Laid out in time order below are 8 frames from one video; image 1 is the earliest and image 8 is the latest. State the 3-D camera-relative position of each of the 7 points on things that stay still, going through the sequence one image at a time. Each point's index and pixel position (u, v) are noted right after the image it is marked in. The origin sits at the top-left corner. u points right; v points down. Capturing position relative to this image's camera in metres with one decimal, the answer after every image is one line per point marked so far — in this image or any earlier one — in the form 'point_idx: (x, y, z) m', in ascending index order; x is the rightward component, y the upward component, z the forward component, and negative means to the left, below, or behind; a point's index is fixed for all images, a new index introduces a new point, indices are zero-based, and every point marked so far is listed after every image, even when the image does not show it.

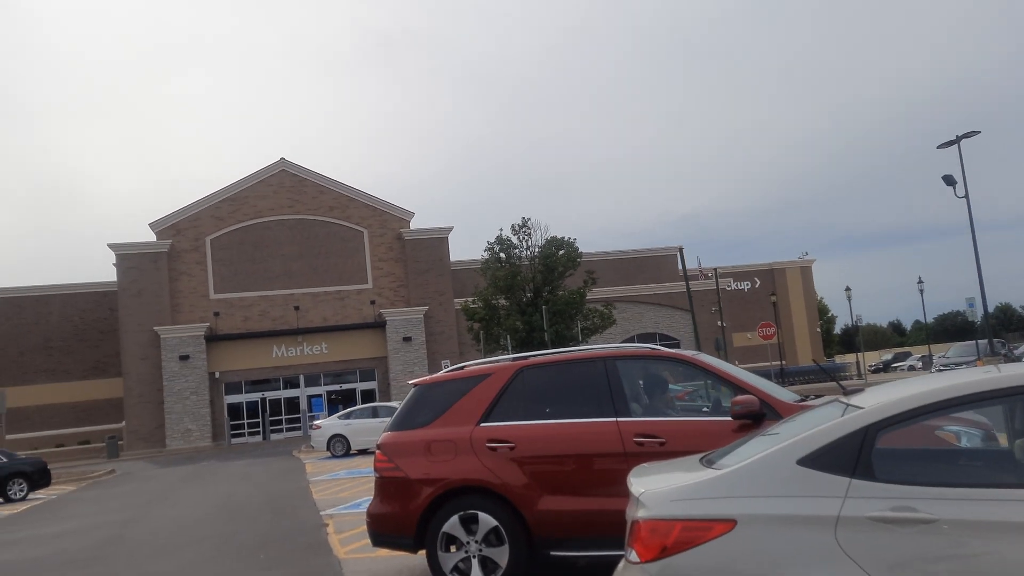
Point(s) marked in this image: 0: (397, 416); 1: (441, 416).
0: (-1.0, -1.1, +7.6) m
1: (-0.6, -1.0, +7.4) m
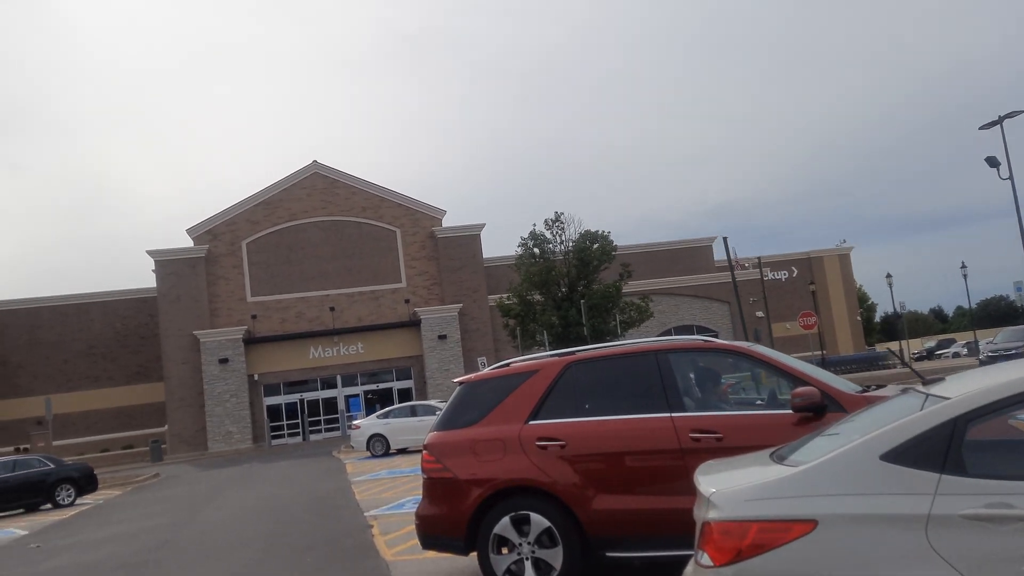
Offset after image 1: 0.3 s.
0: (-0.6, -1.1, +7.5) m
1: (-0.2, -1.0, +7.2) m
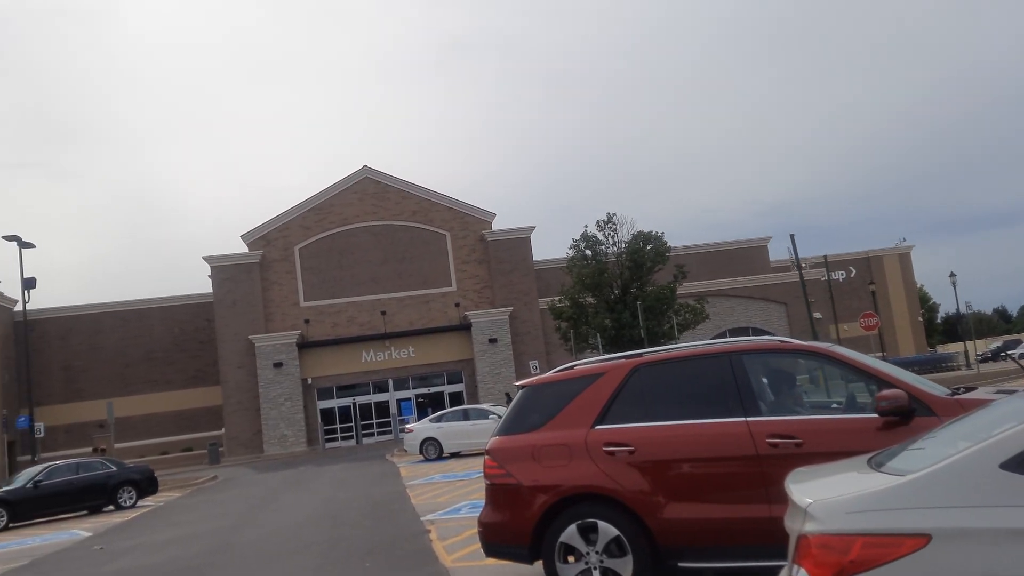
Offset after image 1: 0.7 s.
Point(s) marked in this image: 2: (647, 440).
0: (0.0, -1.1, +7.2) m
1: (+0.3, -1.0, +7.0) m
2: (+1.0, -1.1, +6.6) m
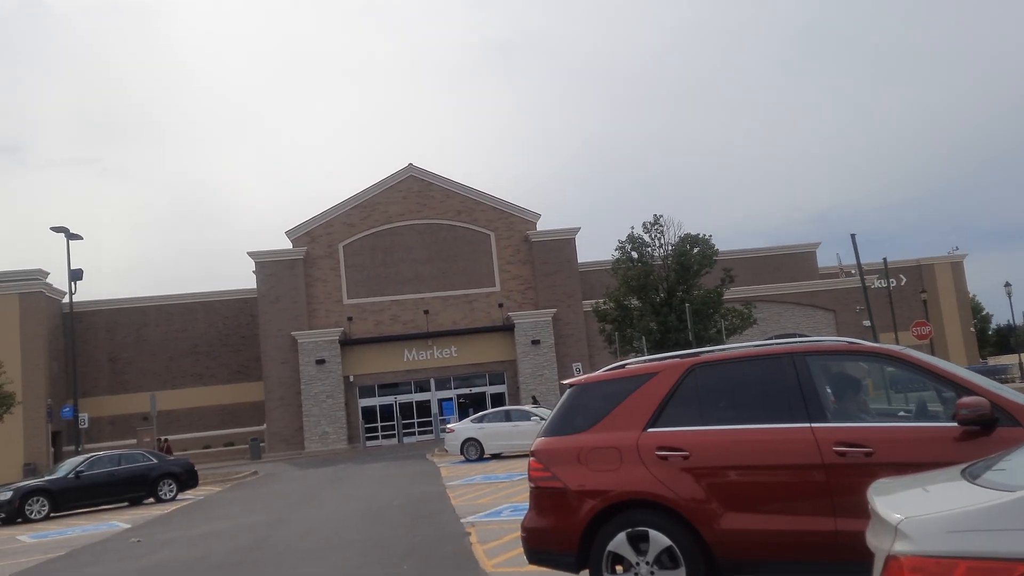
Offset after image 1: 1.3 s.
0: (+0.3, -1.0, +6.9) m
1: (+0.7, -1.0, +6.6) m
2: (+1.3, -1.1, +6.2) m
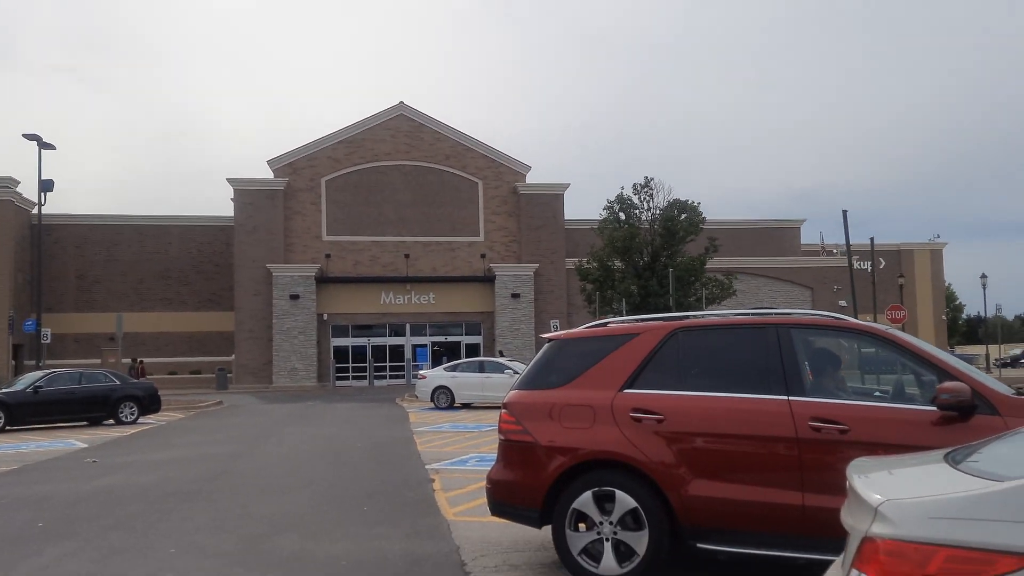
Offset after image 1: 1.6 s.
0: (+0.1, -0.6, +6.8) m
1: (+0.5, -0.6, +6.5) m
2: (+1.1, -0.8, +6.1) m
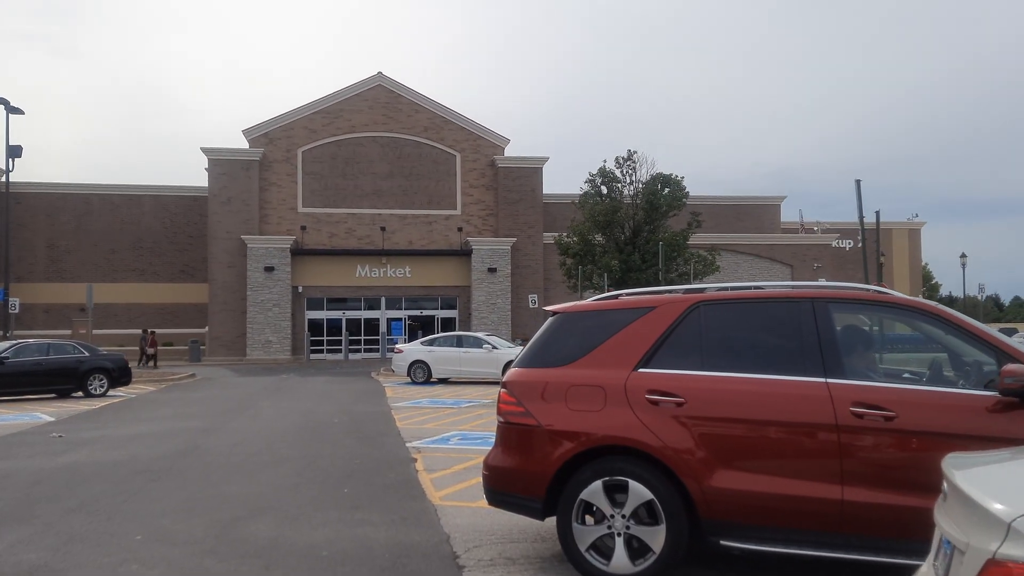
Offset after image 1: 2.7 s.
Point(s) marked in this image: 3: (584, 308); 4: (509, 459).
0: (+0.1, -0.4, +6.1) m
1: (+0.5, -0.4, +5.9) m
2: (+1.2, -0.6, +5.5) m
3: (+0.5, -0.1, +6.0) m
4: (0.0, -1.1, +5.8) m
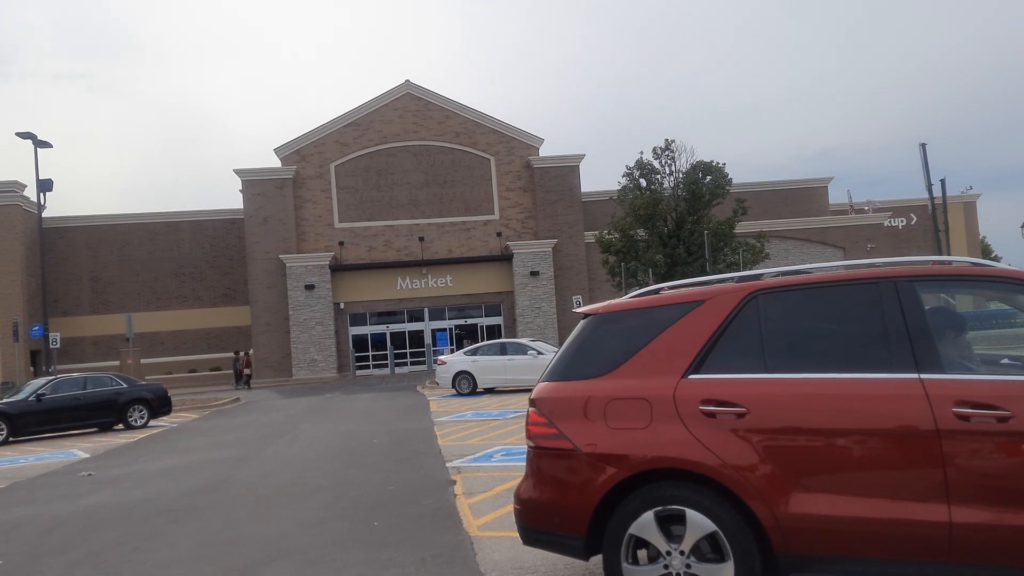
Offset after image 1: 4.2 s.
0: (+0.3, -0.4, +5.3) m
1: (+0.6, -0.4, +5.0) m
2: (+1.3, -0.6, +4.6) m
3: (+0.6, -0.1, +5.2) m
4: (+0.2, -1.1, +5.0) m
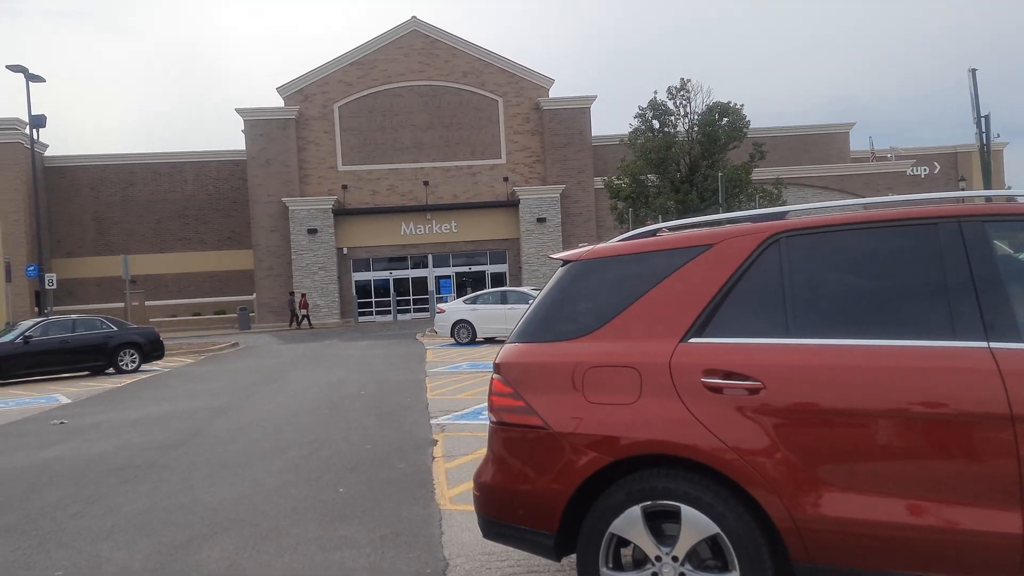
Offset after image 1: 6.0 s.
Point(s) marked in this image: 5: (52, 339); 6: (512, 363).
0: (+0.1, -0.1, +4.3) m
1: (+0.5, -0.1, +4.0) m
2: (+1.1, -0.3, +3.6) m
3: (+0.4, +0.2, +4.2) m
4: (0.0, -0.8, +4.1) m
5: (-9.9, -1.1, +19.1) m
6: (0.0, -0.3, +4.2) m
